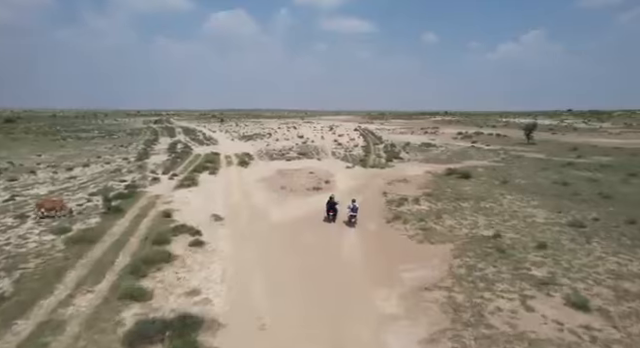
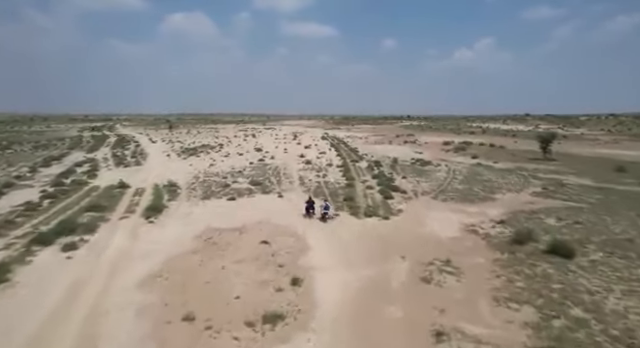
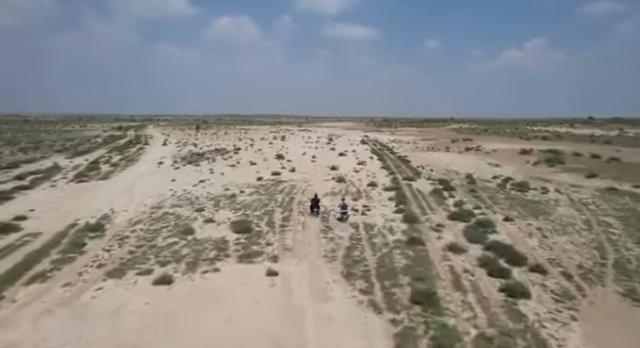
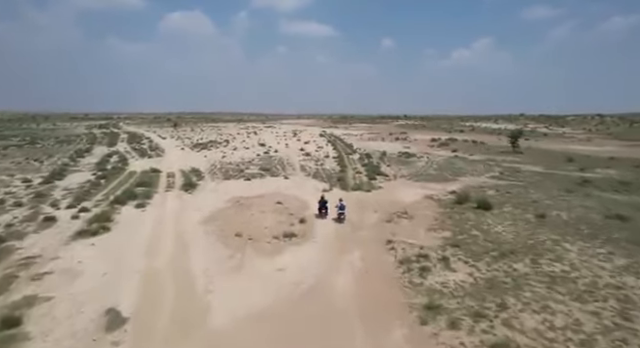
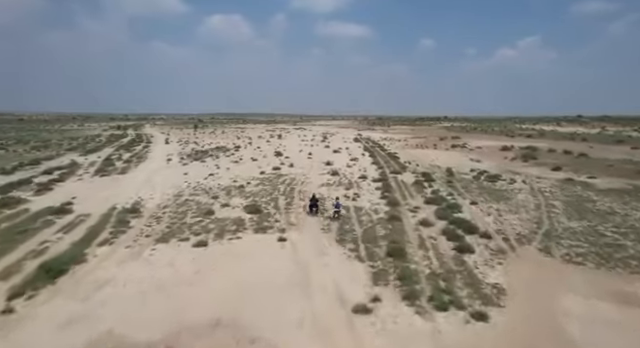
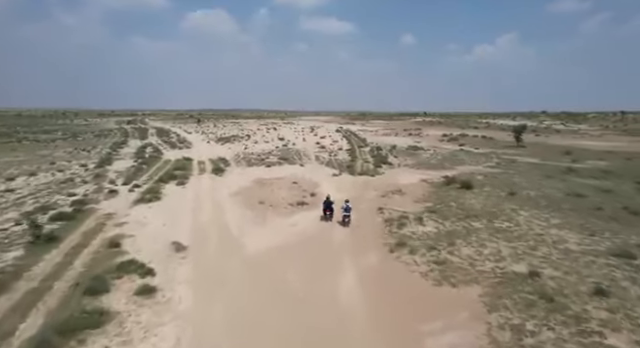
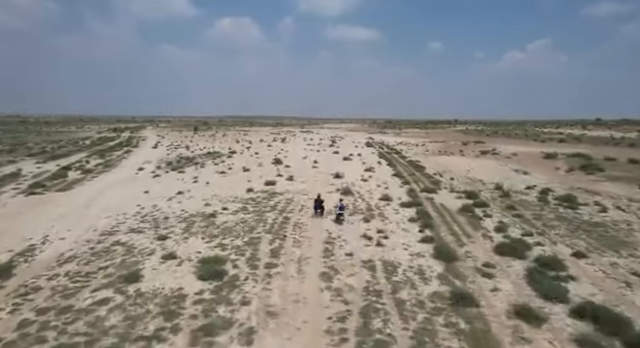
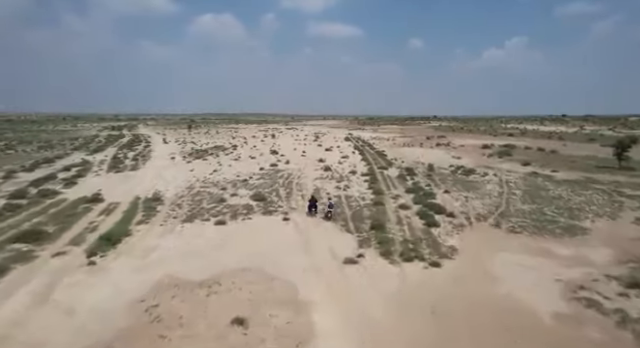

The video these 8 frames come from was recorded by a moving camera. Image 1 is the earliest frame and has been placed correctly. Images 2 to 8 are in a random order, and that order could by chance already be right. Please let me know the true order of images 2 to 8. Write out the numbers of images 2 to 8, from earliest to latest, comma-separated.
6, 4, 2, 8, 5, 3, 7
